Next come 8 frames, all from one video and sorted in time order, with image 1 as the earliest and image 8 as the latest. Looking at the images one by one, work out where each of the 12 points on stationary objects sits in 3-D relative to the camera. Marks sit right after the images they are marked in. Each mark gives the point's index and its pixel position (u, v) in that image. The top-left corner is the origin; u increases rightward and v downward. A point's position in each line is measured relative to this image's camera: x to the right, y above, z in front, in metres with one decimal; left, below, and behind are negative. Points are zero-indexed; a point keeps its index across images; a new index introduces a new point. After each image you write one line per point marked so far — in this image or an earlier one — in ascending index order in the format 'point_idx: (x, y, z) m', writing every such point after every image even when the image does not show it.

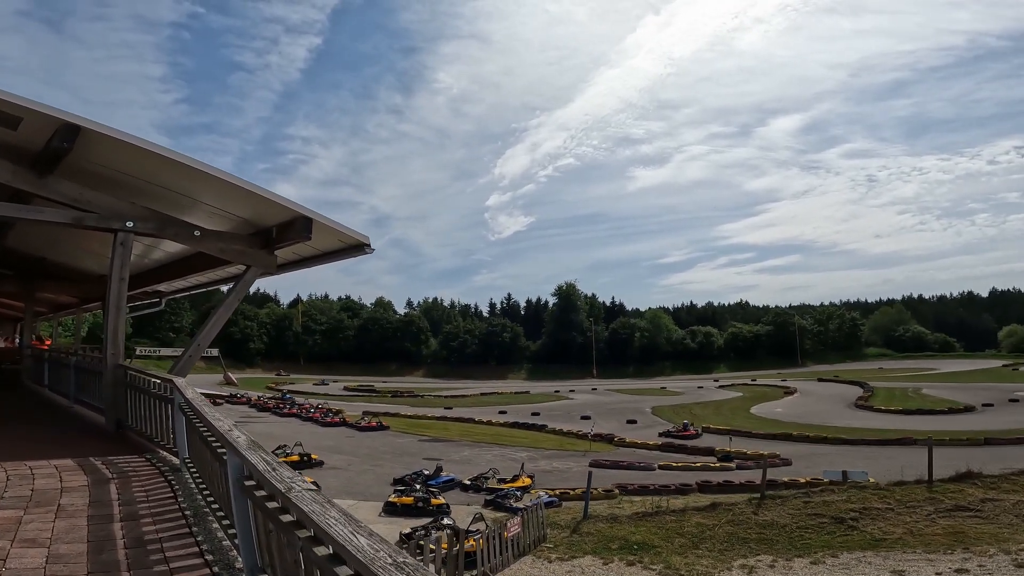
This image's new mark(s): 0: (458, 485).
0: (-1.1, -4.1, +13.3) m
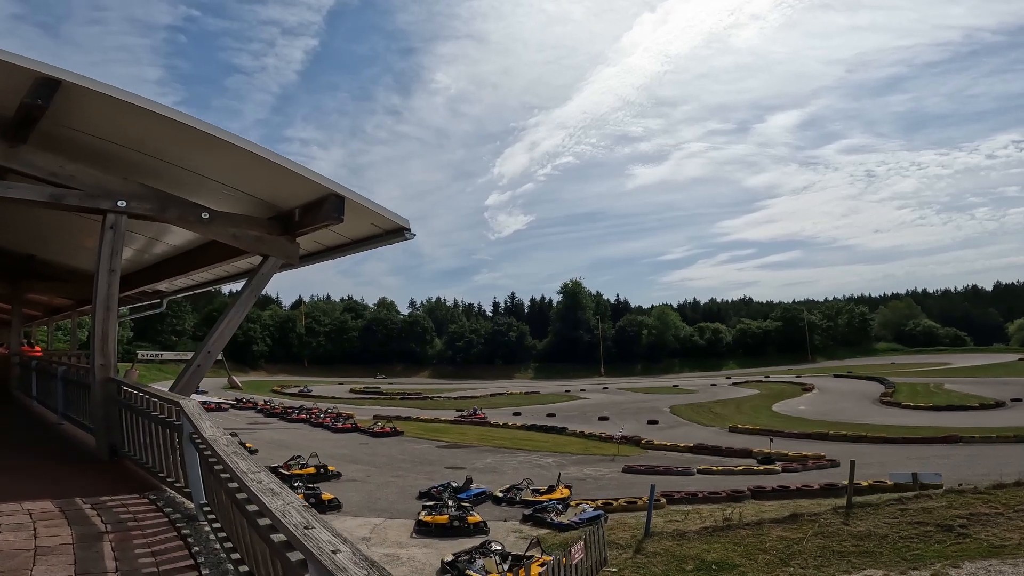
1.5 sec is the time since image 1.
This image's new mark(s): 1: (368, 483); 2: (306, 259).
0: (-0.4, -4.0, +12.2) m
1: (-2.9, -3.9, +13.0) m
2: (-2.3, +0.3, +7.3) m
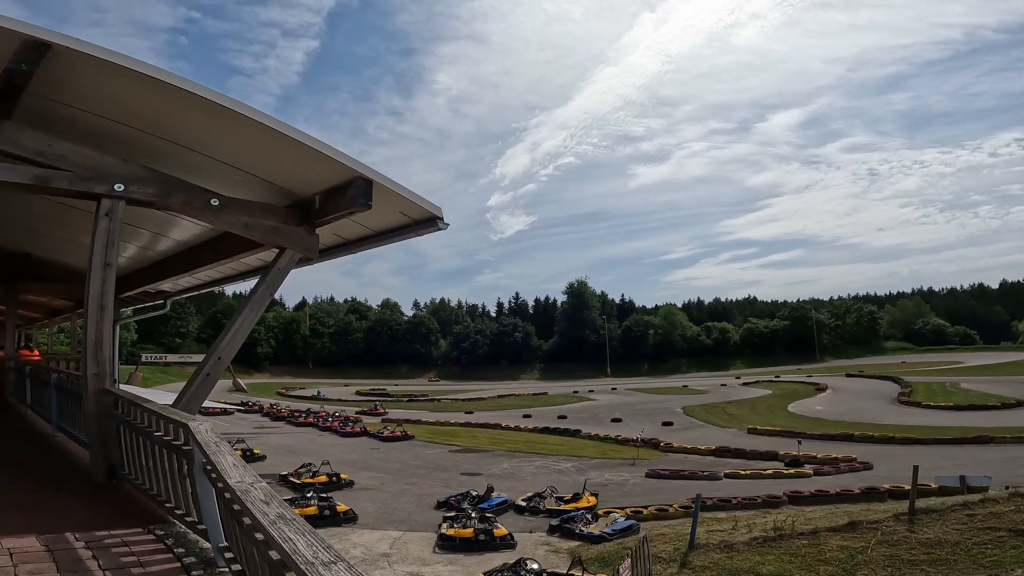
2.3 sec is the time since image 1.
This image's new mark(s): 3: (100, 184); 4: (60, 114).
0: (0.0, -3.9, +11.6) m
1: (-2.5, -3.9, +12.4) m
2: (-1.9, +0.4, +6.6) m
3: (-3.0, +0.8, +4.8) m
4: (-3.2, +1.2, +4.6) m
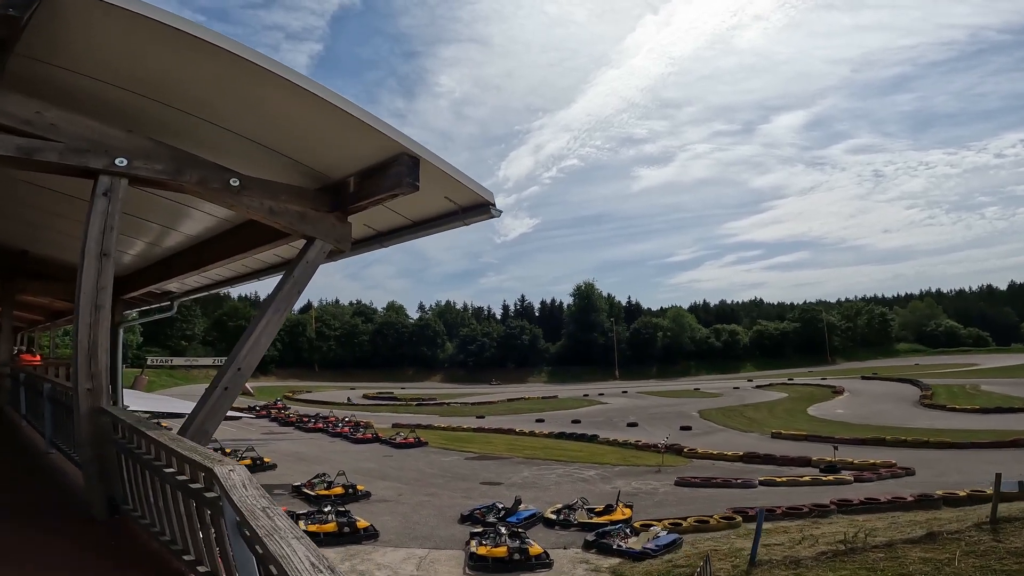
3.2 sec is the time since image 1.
0: (+0.5, -3.9, +10.9) m
1: (-2.0, -3.9, +11.7) m
2: (-1.5, +0.4, +5.9) m
3: (-2.6, +0.8, +4.1) m
4: (-2.8, +1.3, +3.9) m
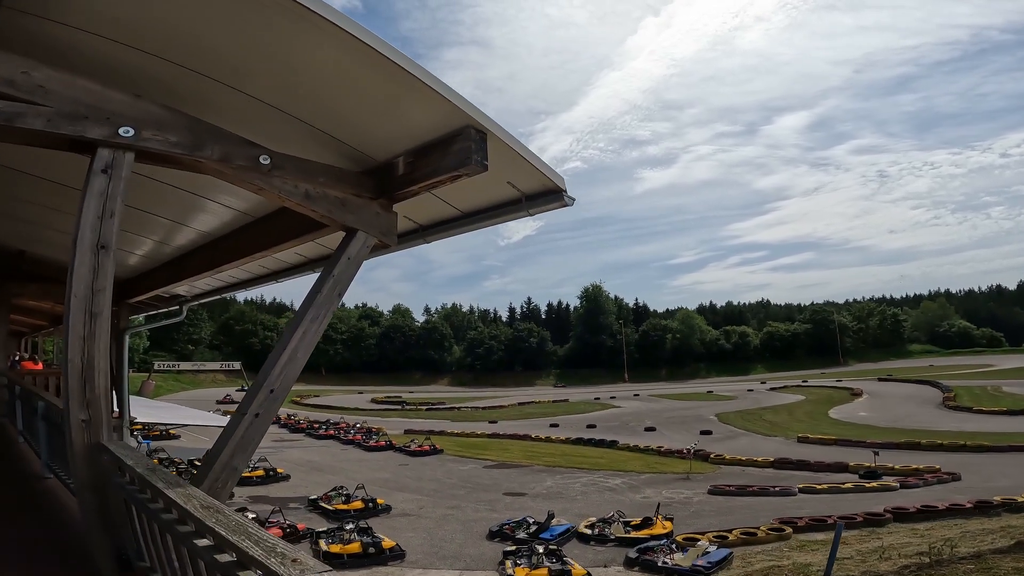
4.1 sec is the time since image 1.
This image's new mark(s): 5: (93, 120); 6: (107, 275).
0: (+1.0, -3.9, +10.1) m
1: (-1.5, -3.9, +11.0) m
2: (-1.0, +0.4, +5.2) m
3: (-2.1, +0.8, +3.4) m
4: (-2.3, +1.3, +3.2) m
5: (-2.2, +0.9, +3.4) m
6: (-2.1, +0.1, +3.5) m
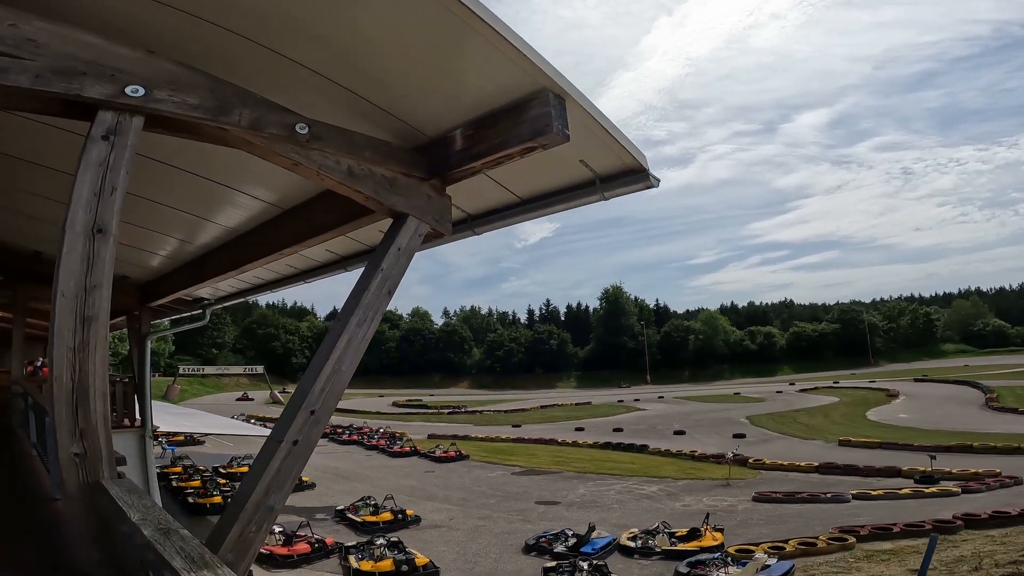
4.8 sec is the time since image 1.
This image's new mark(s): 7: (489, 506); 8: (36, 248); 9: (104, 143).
0: (+1.6, -3.8, +9.5) m
1: (-0.9, -3.9, +10.3) m
2: (-0.6, +0.5, +4.6) m
3: (-1.8, +0.9, +2.8) m
4: (-2.0, +1.3, +2.6) m
5: (-1.8, +0.9, +2.8) m
6: (-1.8, +0.1, +2.9) m
7: (-0.4, -4.2, +12.4) m
8: (-6.4, +0.6, +8.6) m
9: (-1.8, +0.6, +2.8) m
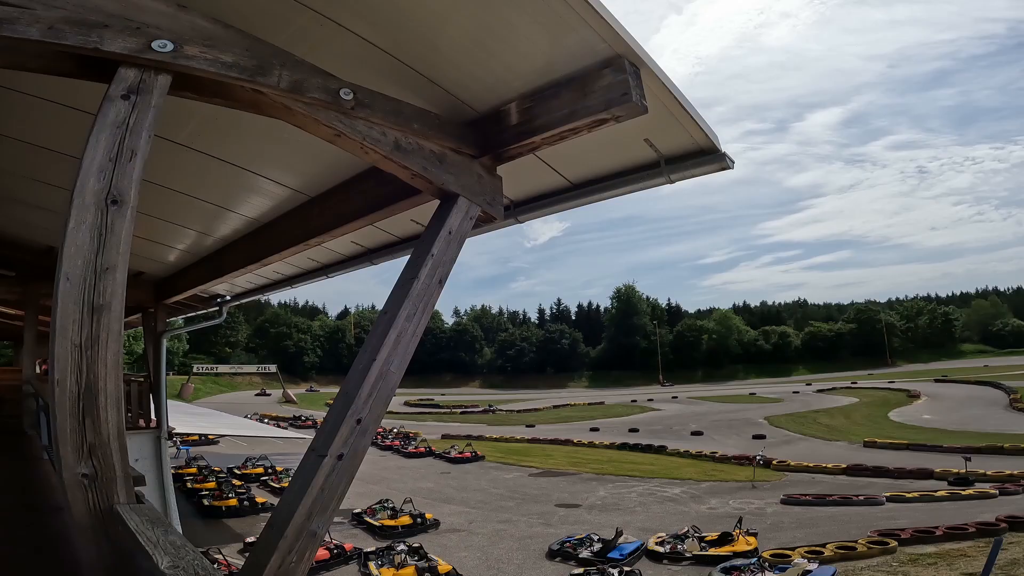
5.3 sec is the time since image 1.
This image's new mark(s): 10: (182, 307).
0: (+1.9, -3.8, +9.1) m
1: (-0.6, -3.8, +10.0) m
2: (-0.4, +0.5, +4.3) m
3: (-1.6, +1.0, +2.5) m
4: (-1.8, +1.4, +2.3) m
5: (-1.6, +1.0, +2.4) m
6: (-1.6, +0.2, +2.6) m
7: (-0.1, -4.1, +12.0) m
8: (-6.1, +0.6, +8.3) m
9: (-1.5, +0.7, +2.5) m
10: (-6.2, -0.3, +12.0) m
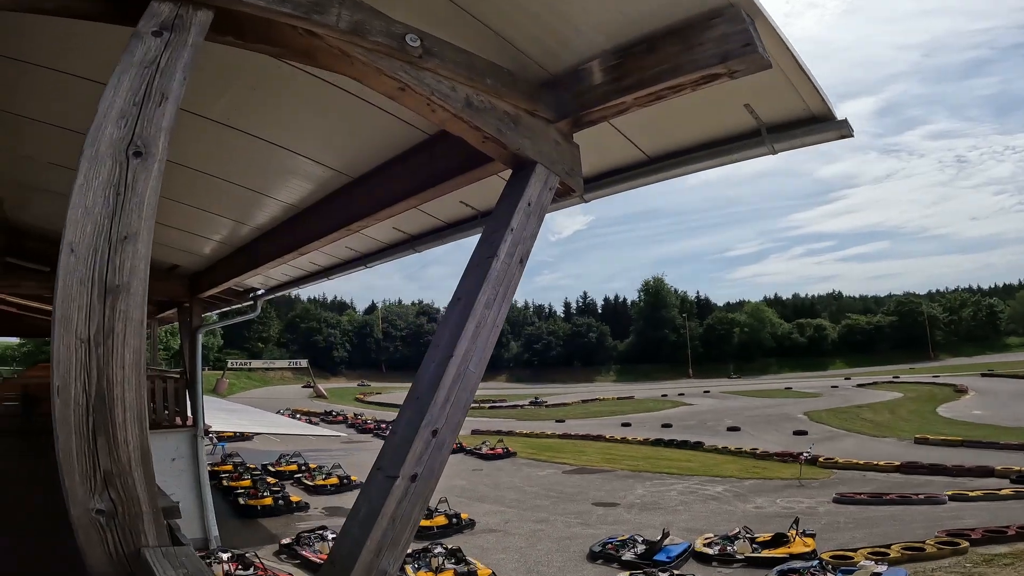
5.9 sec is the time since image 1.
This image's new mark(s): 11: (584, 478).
0: (+2.4, -3.7, +8.6) m
1: (0.0, -3.7, +9.7) m
2: (0.0, +0.6, +3.9) m
3: (-1.3, +1.0, +2.1) m
4: (-1.5, +1.5, +2.0) m
5: (-1.3, +1.0, +2.1) m
6: (-1.3, +0.2, +2.2) m
7: (+0.6, -4.0, +11.7) m
8: (-5.6, +0.7, +8.2) m
9: (-1.3, +0.7, +2.2) m
10: (-5.6, -0.2, +11.9) m
11: (+1.6, -4.4, +14.9) m
